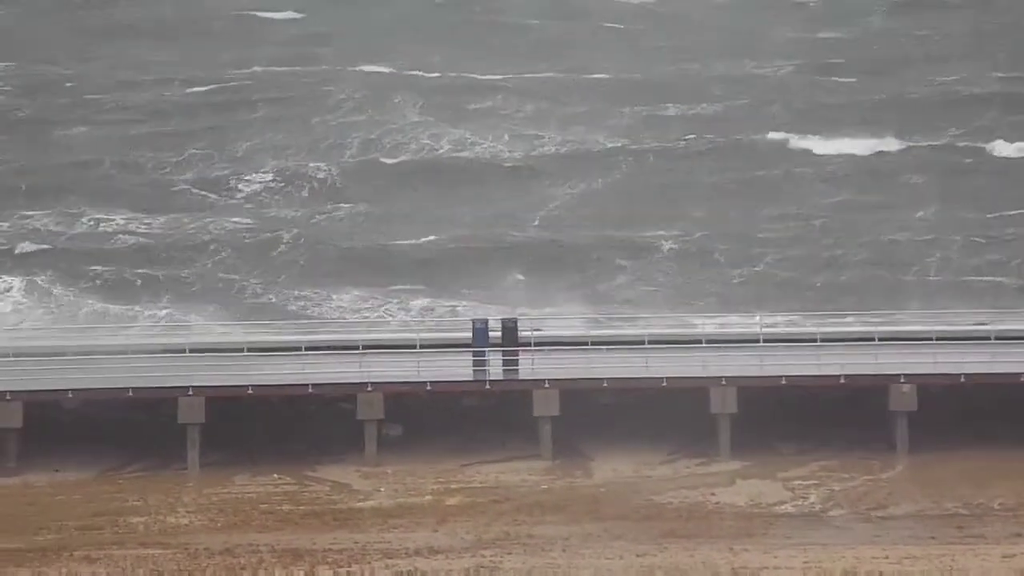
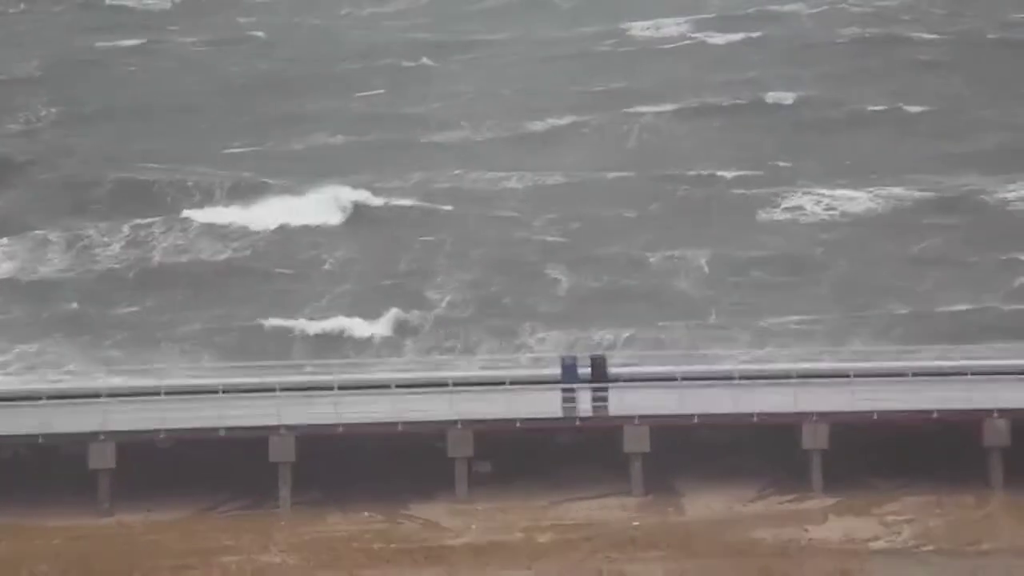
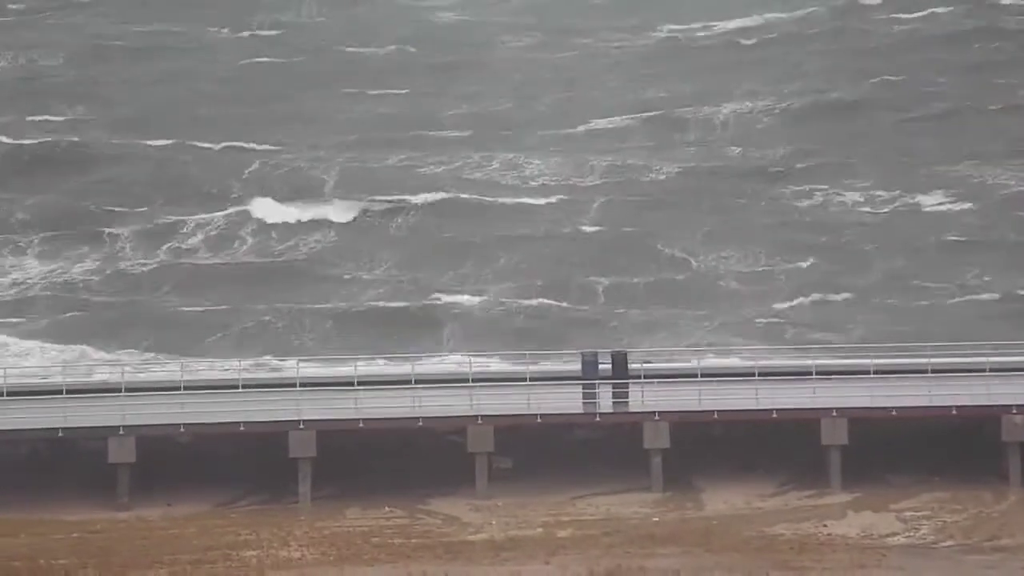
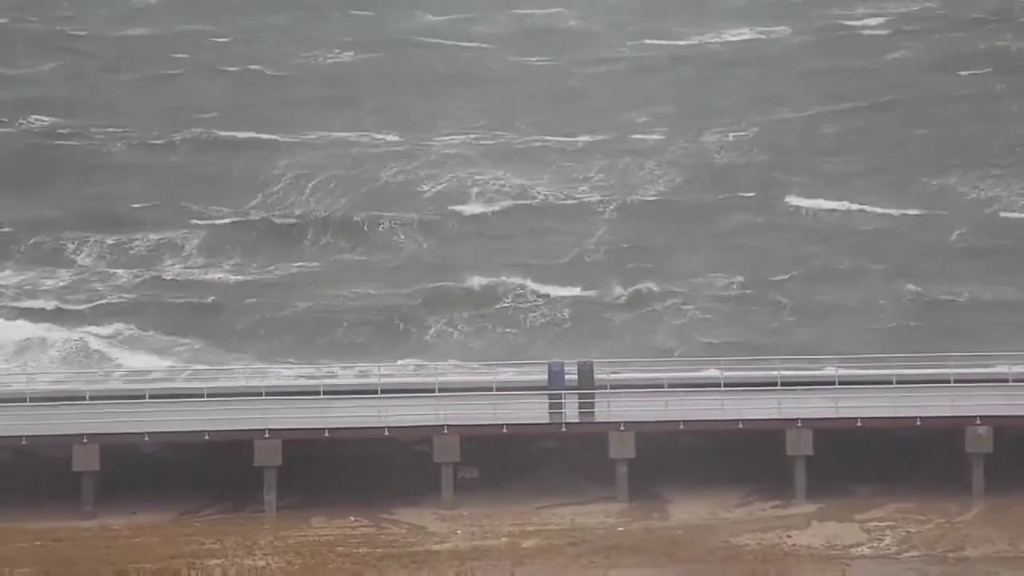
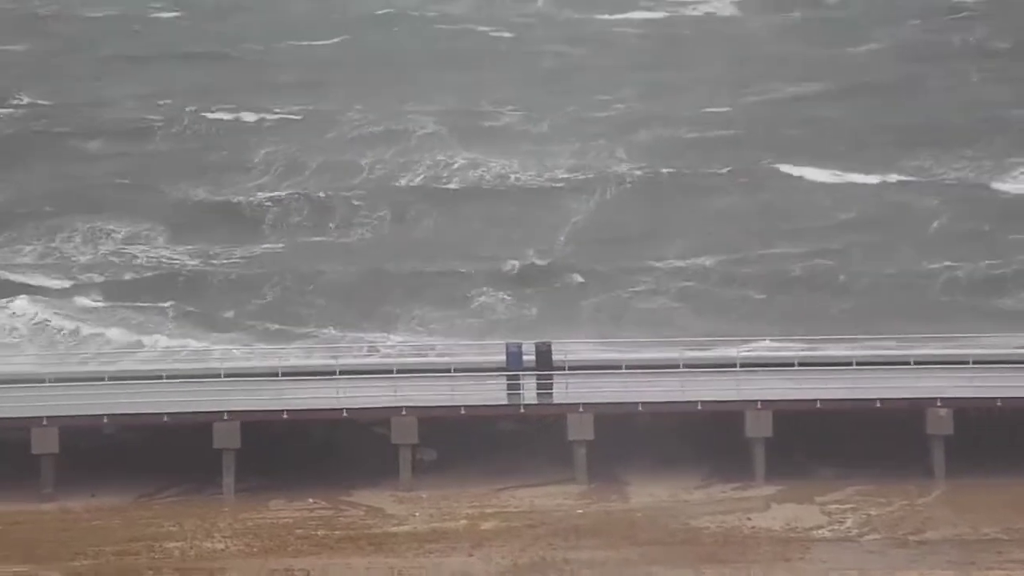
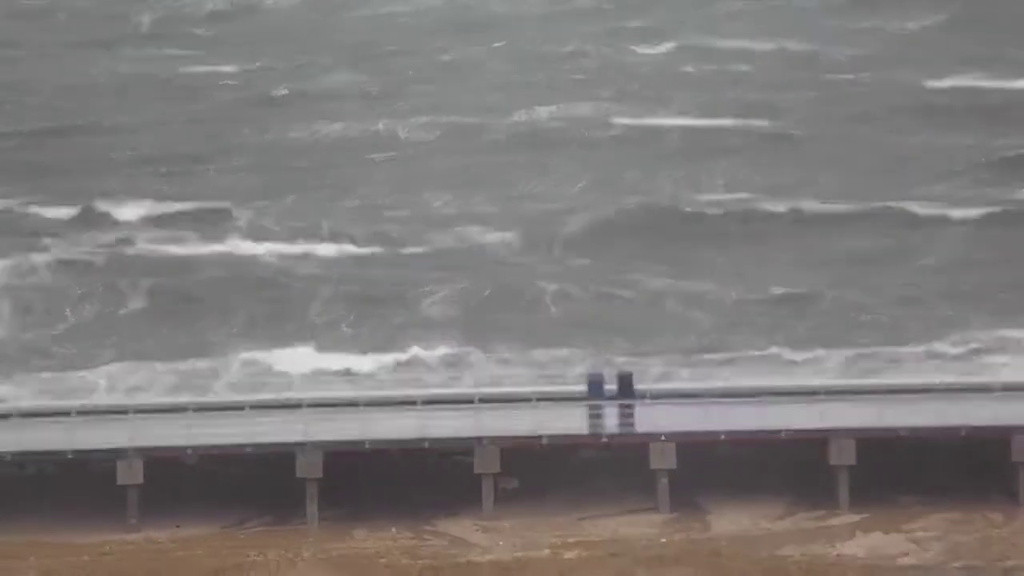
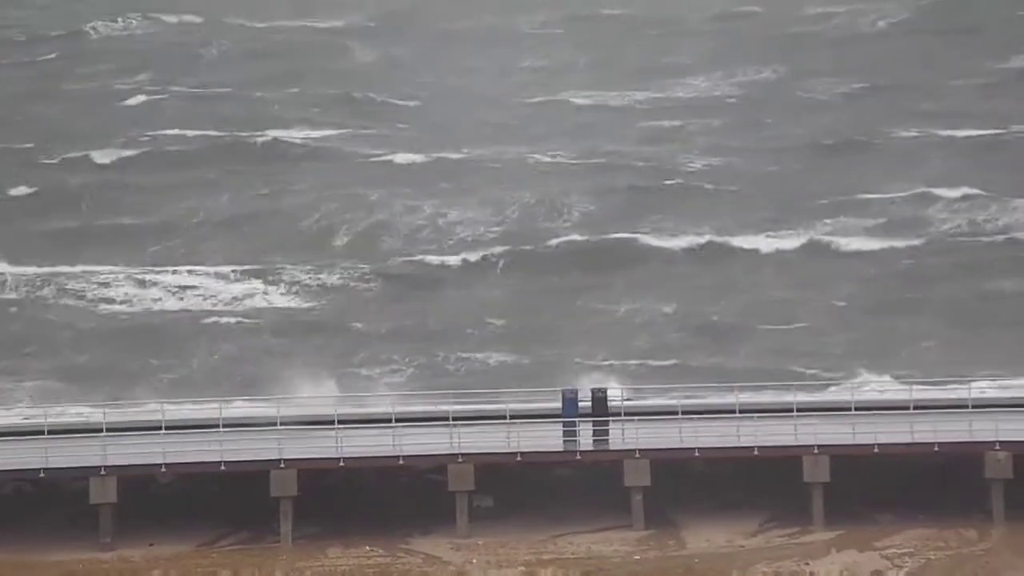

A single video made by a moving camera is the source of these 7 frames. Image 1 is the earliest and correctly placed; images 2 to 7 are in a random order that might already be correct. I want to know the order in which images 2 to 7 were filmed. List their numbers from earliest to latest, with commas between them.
5, 4, 3, 2, 6, 7
